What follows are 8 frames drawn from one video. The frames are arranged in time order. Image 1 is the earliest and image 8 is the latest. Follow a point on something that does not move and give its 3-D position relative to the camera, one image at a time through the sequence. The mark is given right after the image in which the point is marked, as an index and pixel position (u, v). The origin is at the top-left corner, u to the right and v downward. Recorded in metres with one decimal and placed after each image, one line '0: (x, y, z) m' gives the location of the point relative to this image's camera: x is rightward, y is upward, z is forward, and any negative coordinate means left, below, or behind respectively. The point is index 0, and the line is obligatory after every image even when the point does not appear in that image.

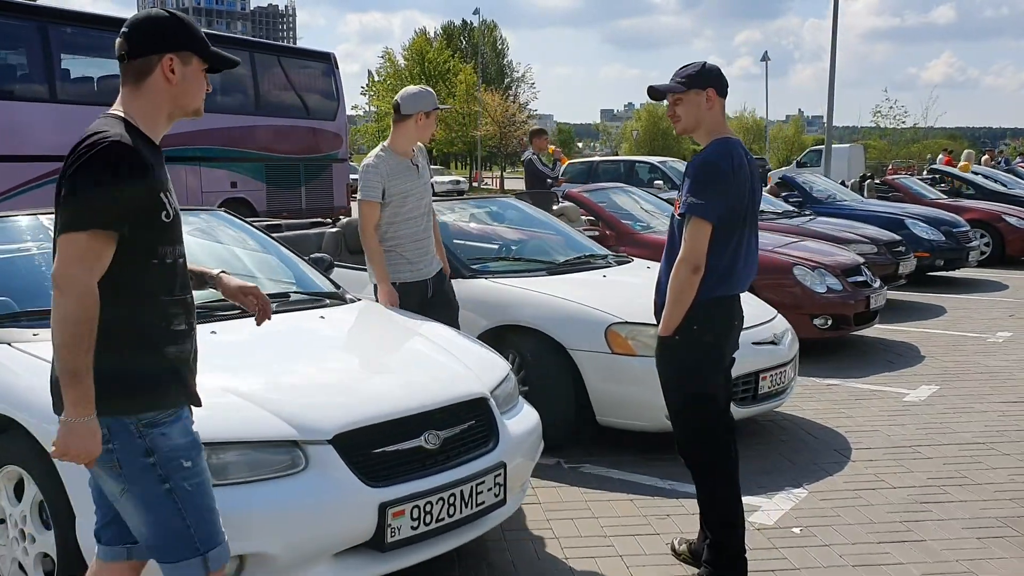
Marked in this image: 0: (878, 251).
0: (+3.4, +0.3, +9.1) m
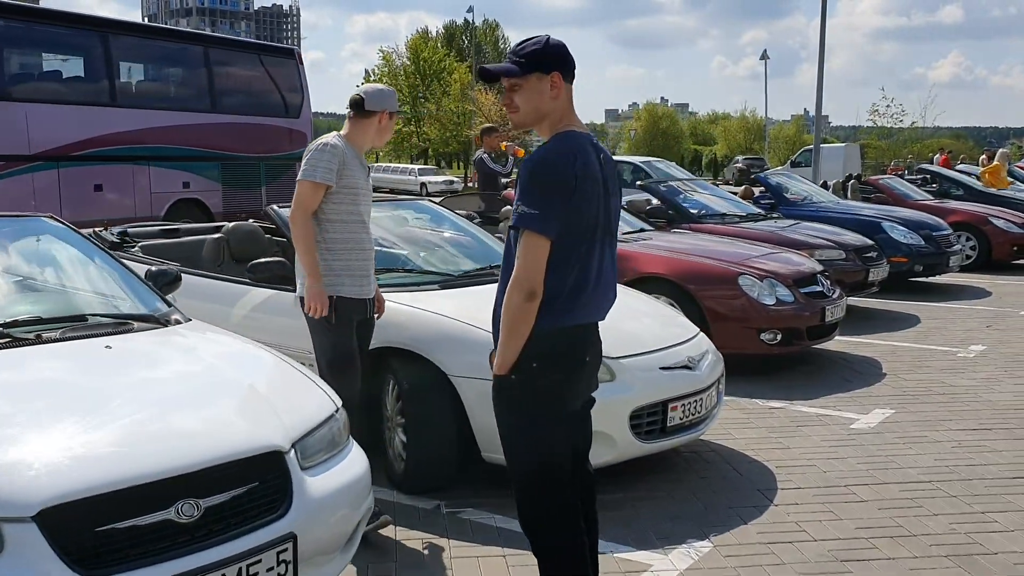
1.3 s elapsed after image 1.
0: (+2.9, +0.3, +8.5) m
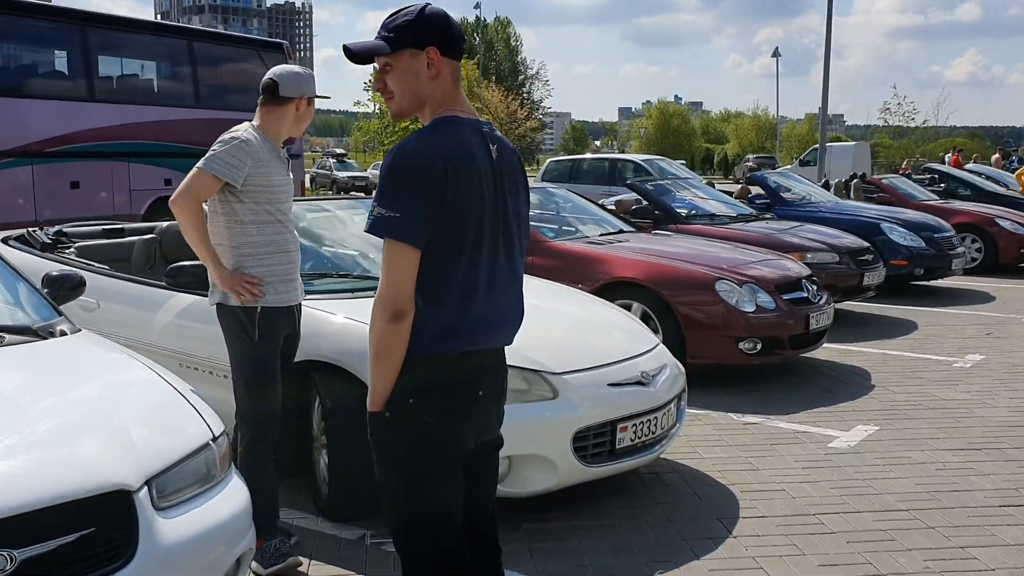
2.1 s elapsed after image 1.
0: (+2.7, +0.2, +8.1) m
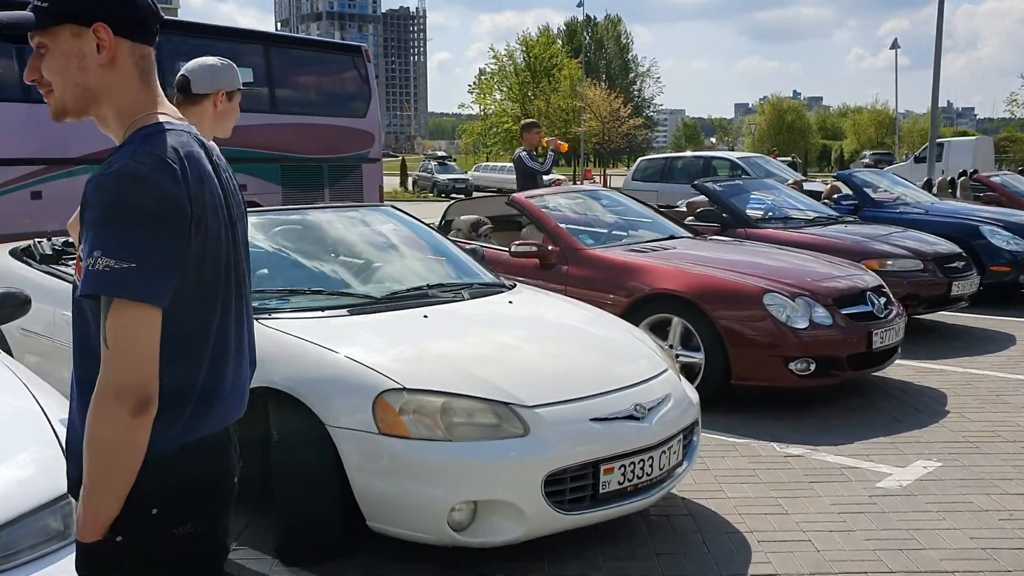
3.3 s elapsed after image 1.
0: (+3.1, +0.1, +7.3) m
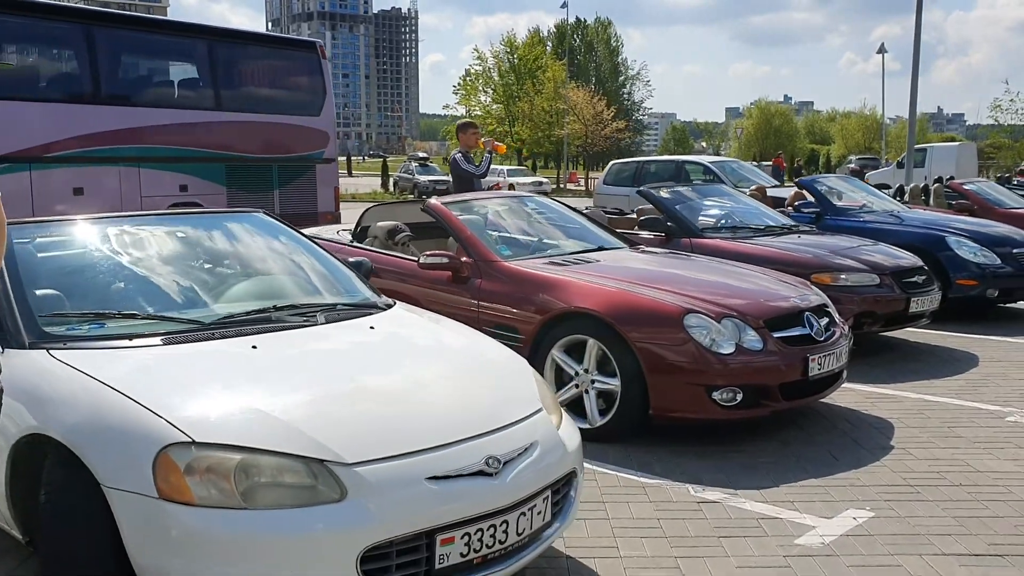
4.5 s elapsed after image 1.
0: (+2.5, 0.0, +6.8) m
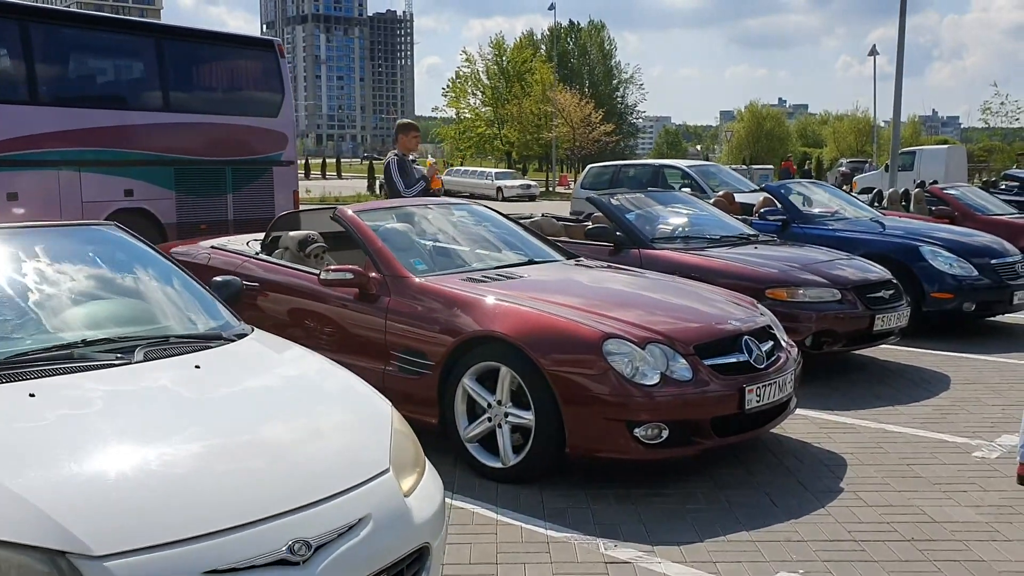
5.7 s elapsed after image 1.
0: (+2.1, -0.1, +6.2) m
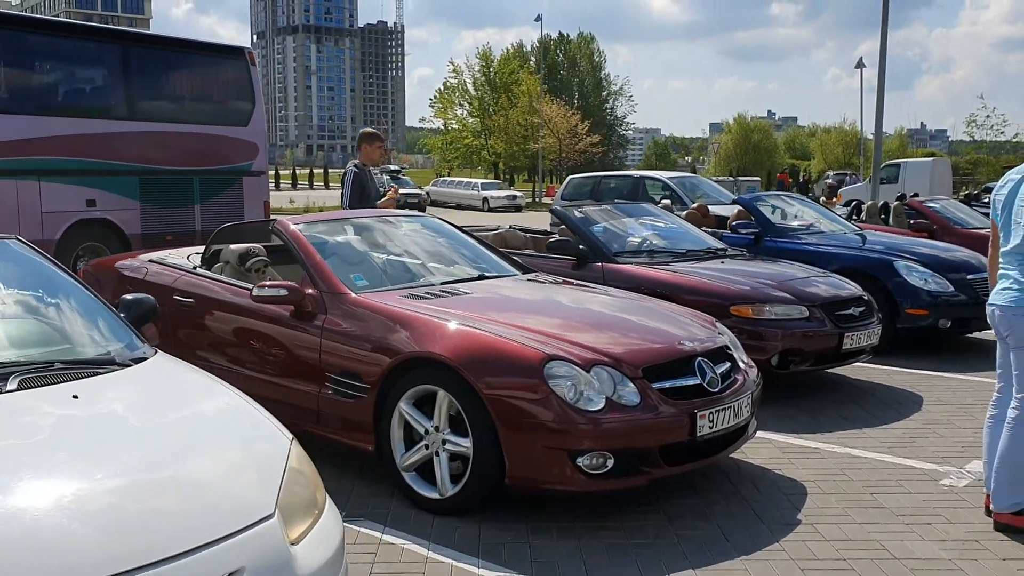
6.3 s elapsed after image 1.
0: (+1.8, -0.2, +6.0) m
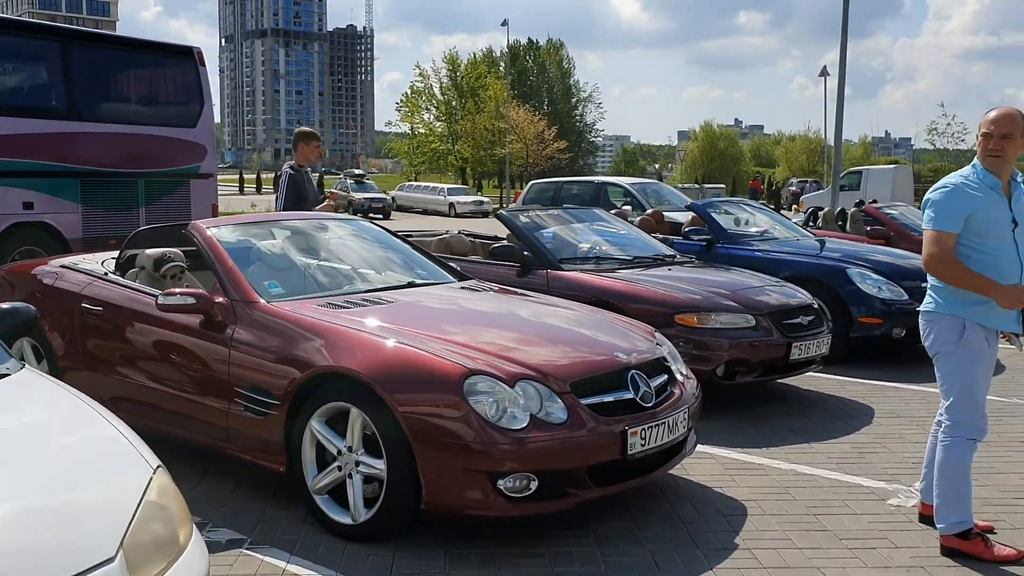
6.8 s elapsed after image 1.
0: (+1.5, -0.2, +5.8) m
